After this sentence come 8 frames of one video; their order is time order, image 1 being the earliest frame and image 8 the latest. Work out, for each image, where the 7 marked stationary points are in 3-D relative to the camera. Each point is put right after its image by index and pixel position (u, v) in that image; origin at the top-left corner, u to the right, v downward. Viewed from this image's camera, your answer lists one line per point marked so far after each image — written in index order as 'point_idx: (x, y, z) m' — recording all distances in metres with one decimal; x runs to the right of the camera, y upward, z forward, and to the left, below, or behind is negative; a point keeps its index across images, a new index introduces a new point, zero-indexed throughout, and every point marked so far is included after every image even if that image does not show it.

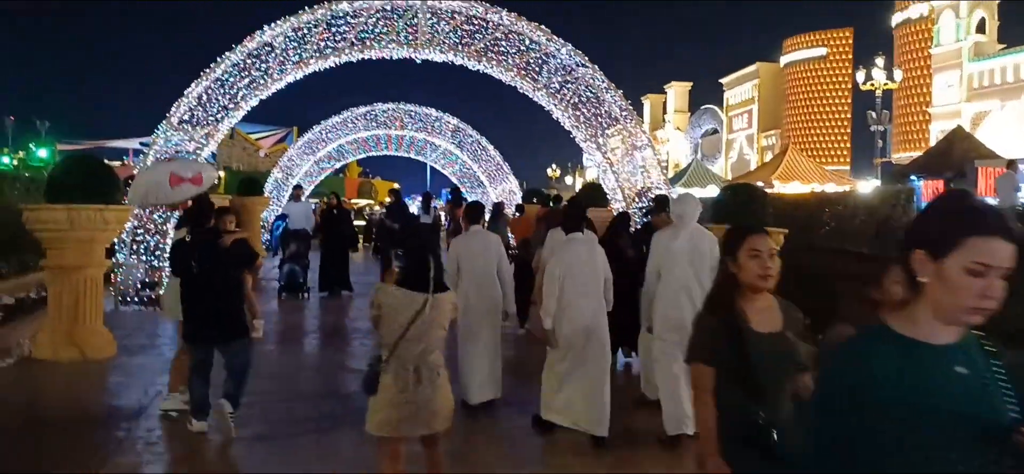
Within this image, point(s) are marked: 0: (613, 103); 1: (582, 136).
0: (+1.4, +1.9, +13.1) m
1: (+1.0, +1.5, +13.7) m
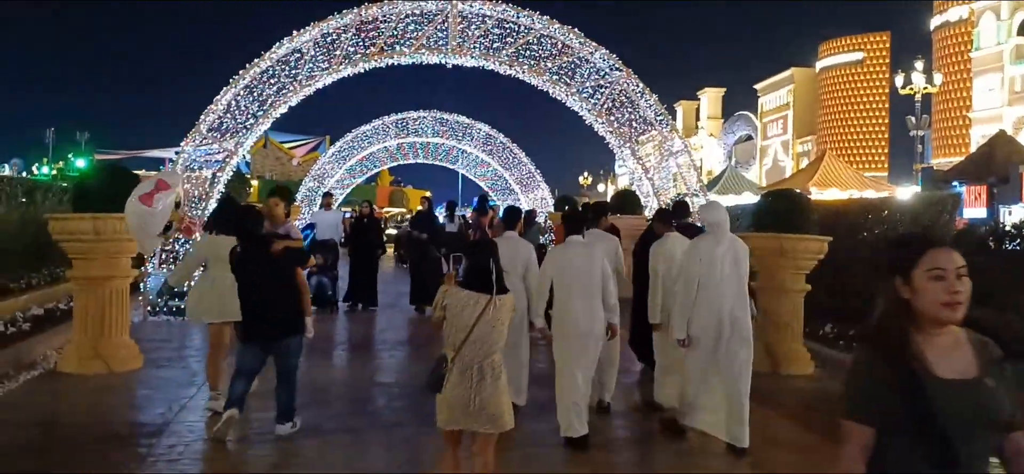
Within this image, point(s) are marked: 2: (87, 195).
0: (+1.9, +1.8, +12.8) m
1: (+1.5, +1.4, +13.4) m
2: (-3.9, +0.4, +8.4) m
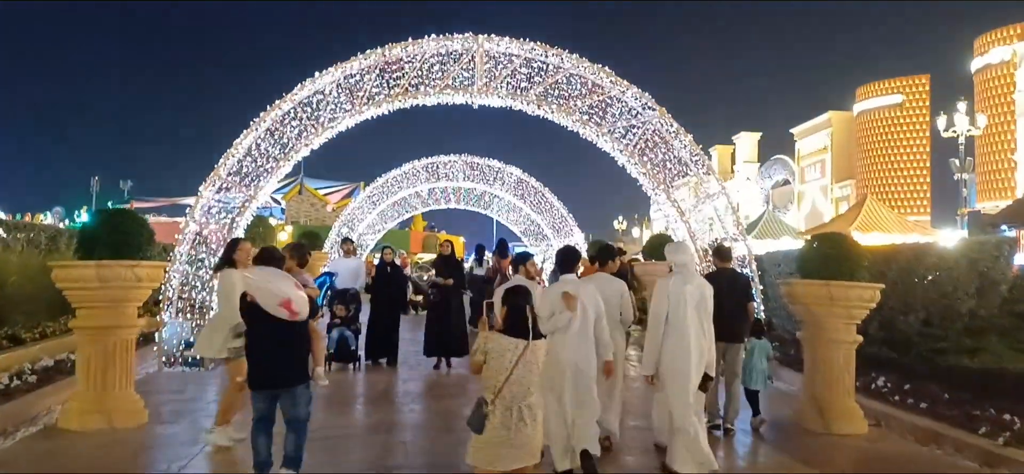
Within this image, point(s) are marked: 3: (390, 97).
0: (+2.3, +1.2, +12.3) m
1: (+1.9, +0.7, +12.9) m
2: (-3.6, 0.0, +8.0) m
3: (-1.6, +1.8, +11.7) m
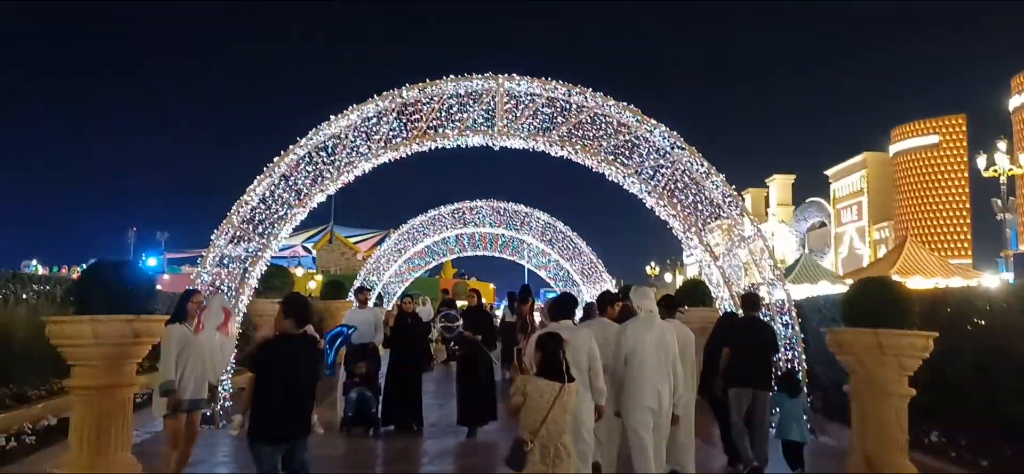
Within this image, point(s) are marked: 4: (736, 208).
0: (+2.6, +0.6, +11.7) m
1: (+2.2, +0.1, +12.3) m
2: (-3.5, -0.4, +7.5) m
3: (-1.3, +1.2, +11.3) m
4: (+2.8, +0.4, +11.6) m
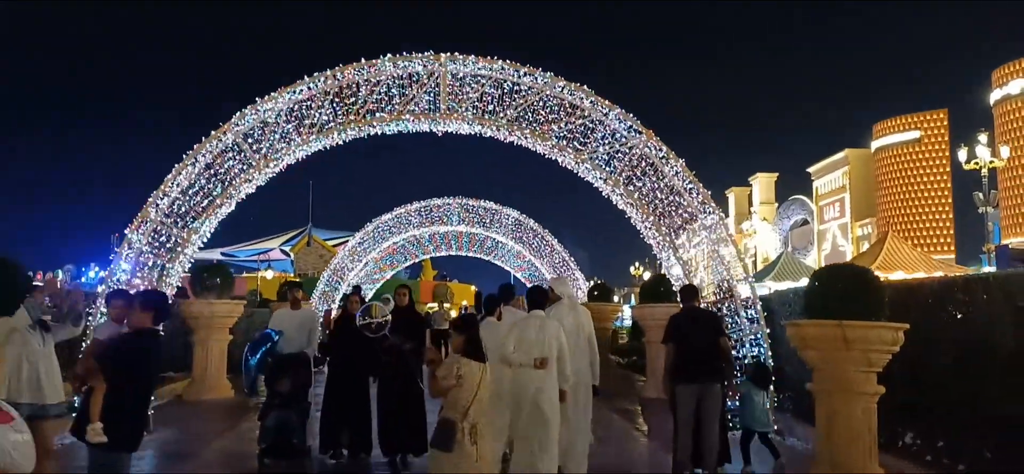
0: (+1.9, +0.7, +10.9) m
1: (+1.6, +0.3, +11.5) m
2: (-4.0, -0.4, +6.7) m
3: (-1.9, +1.3, +10.5) m
4: (+2.2, +0.5, +10.8) m
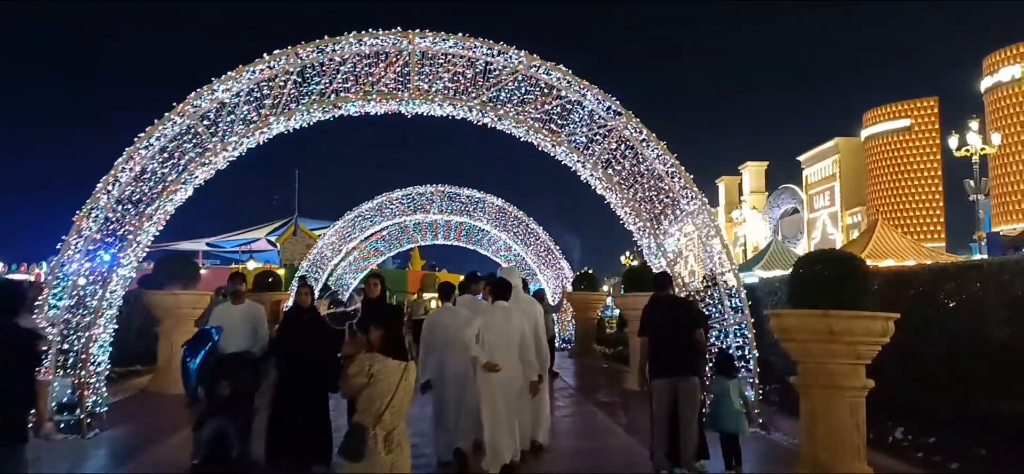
0: (+1.6, +0.9, +10.5) m
1: (+1.3, +0.4, +11.0) m
2: (-4.3, -0.3, +6.2) m
3: (-2.2, +1.4, +9.9) m
4: (+1.9, +0.7, +10.3) m
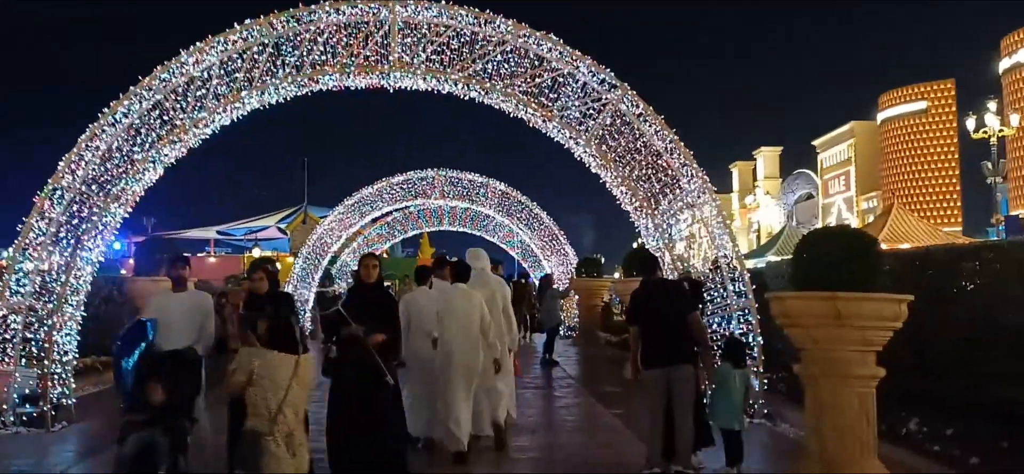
0: (+1.5, +1.1, +9.8) m
1: (+1.2, +0.6, +10.5) m
2: (-4.5, -0.2, +5.7) m
3: (-2.4, +1.6, +9.4) m
4: (+1.7, +0.9, +9.7) m
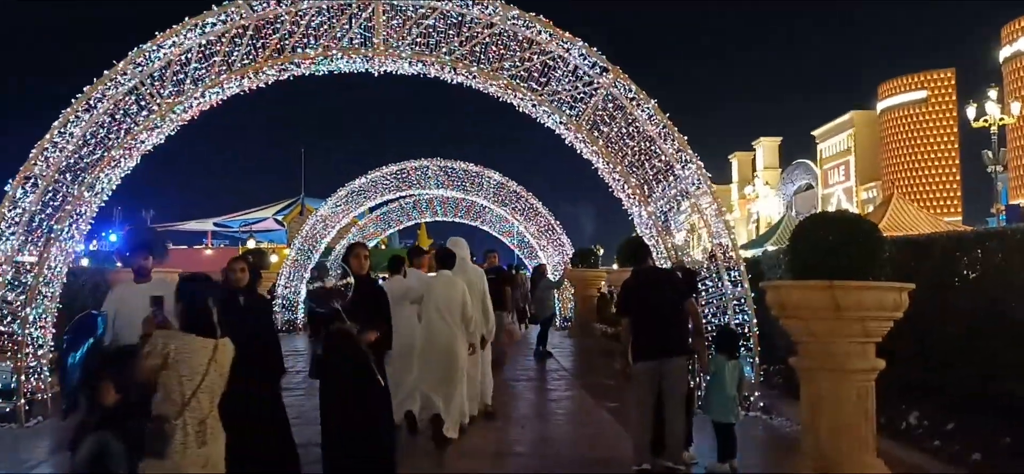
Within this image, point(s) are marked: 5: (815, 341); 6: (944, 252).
0: (+1.4, +1.2, +9.6) m
1: (+1.0, +0.8, +10.2) m
2: (-4.6, -0.1, +5.4) m
3: (-2.5, +1.7, +9.1) m
4: (+1.6, +1.0, +9.4) m
5: (+2.0, -0.7, +6.1) m
6: (+4.6, -0.2, +9.7) m
